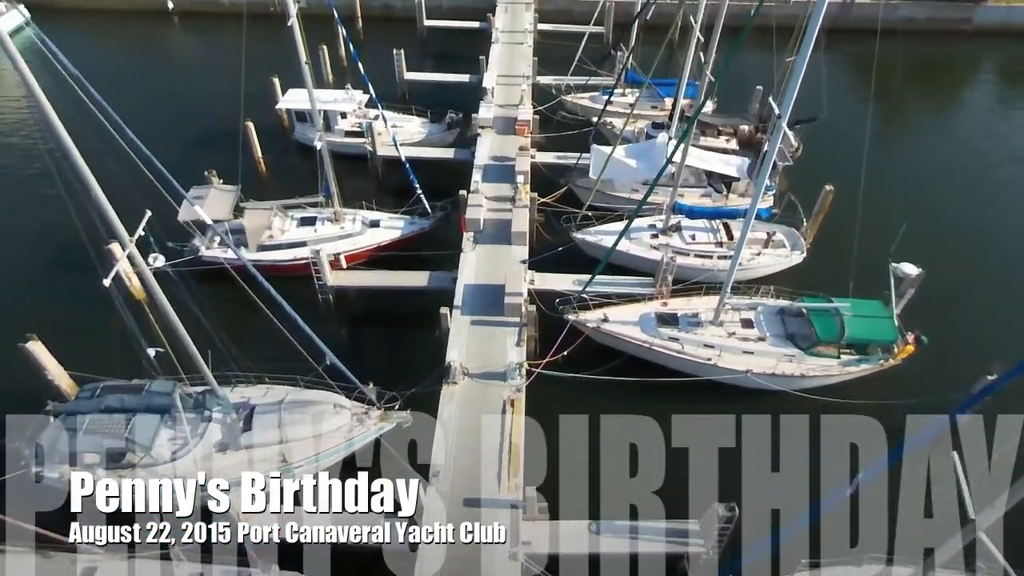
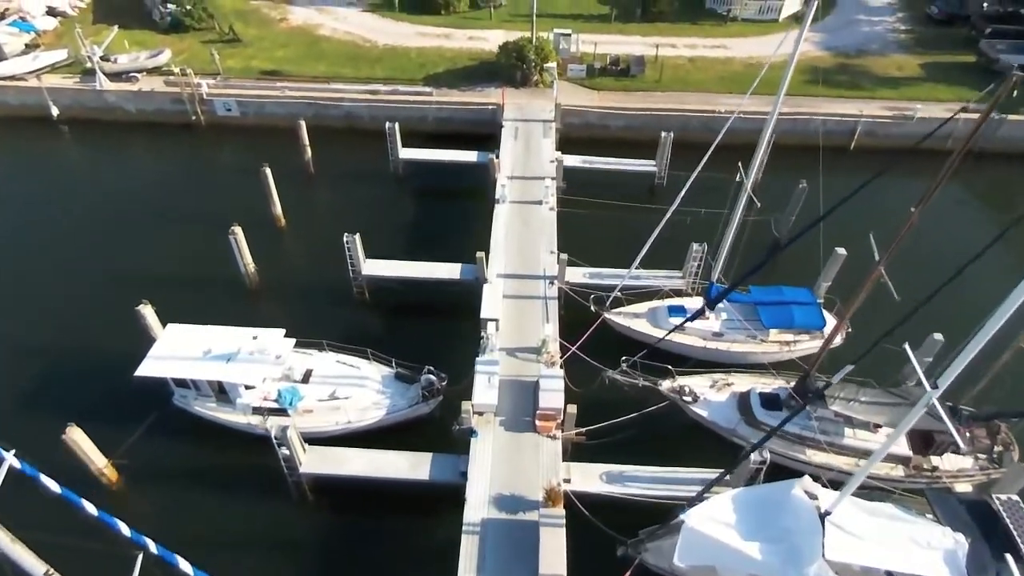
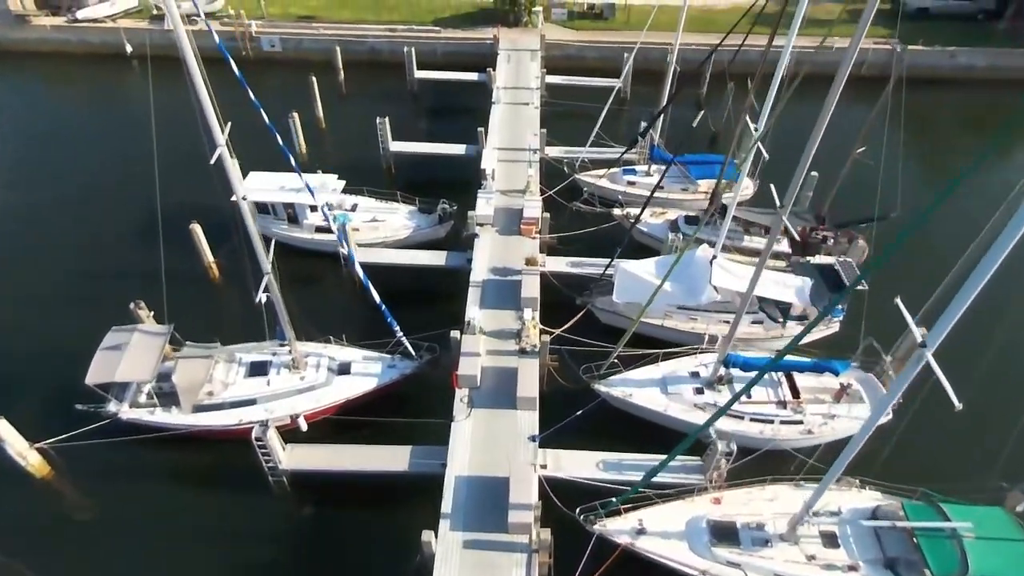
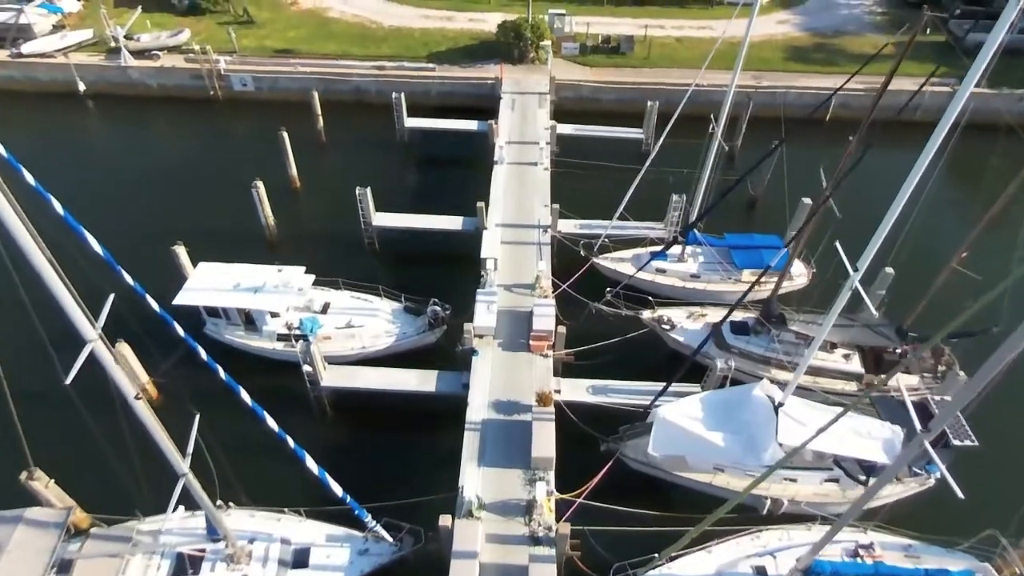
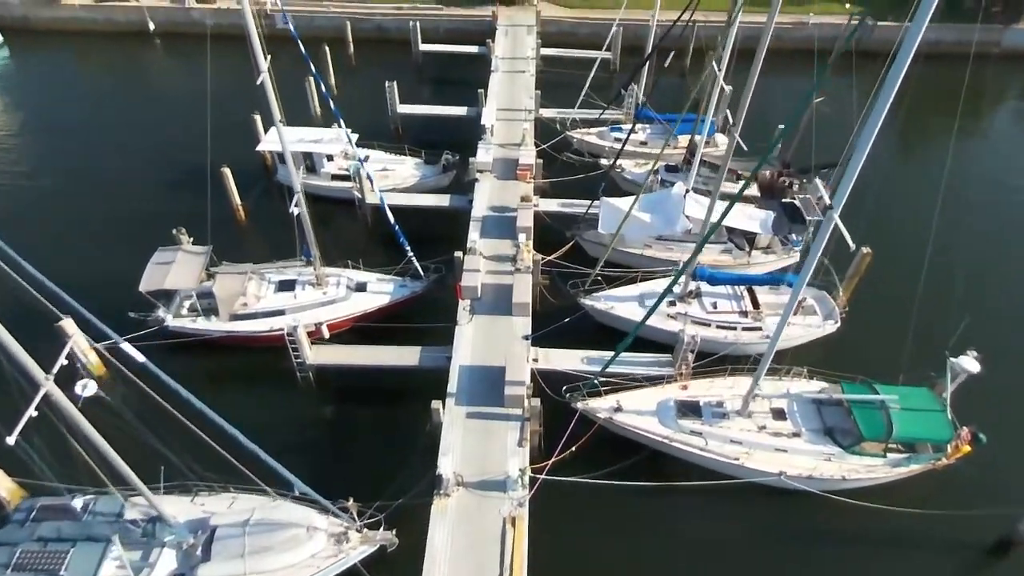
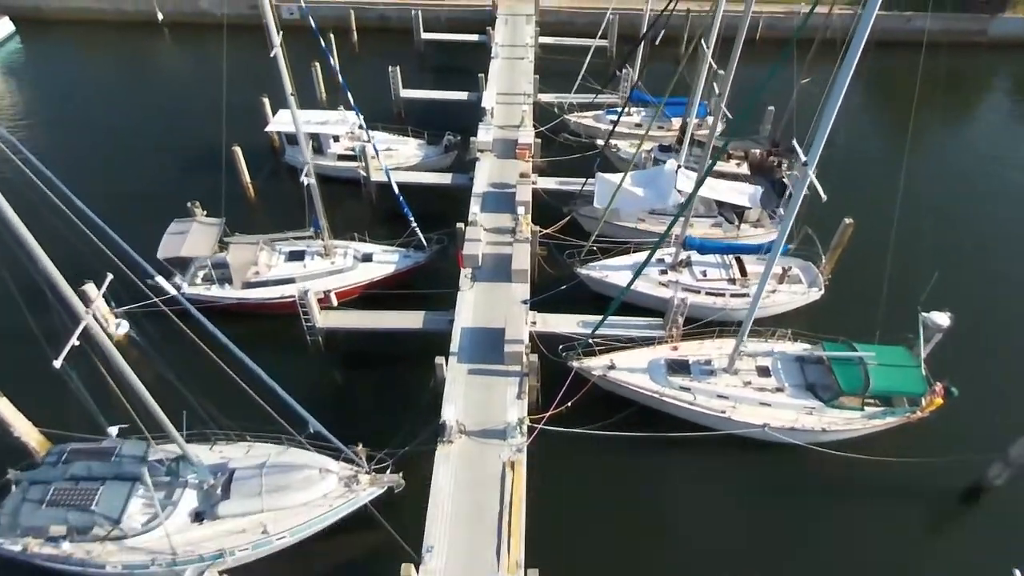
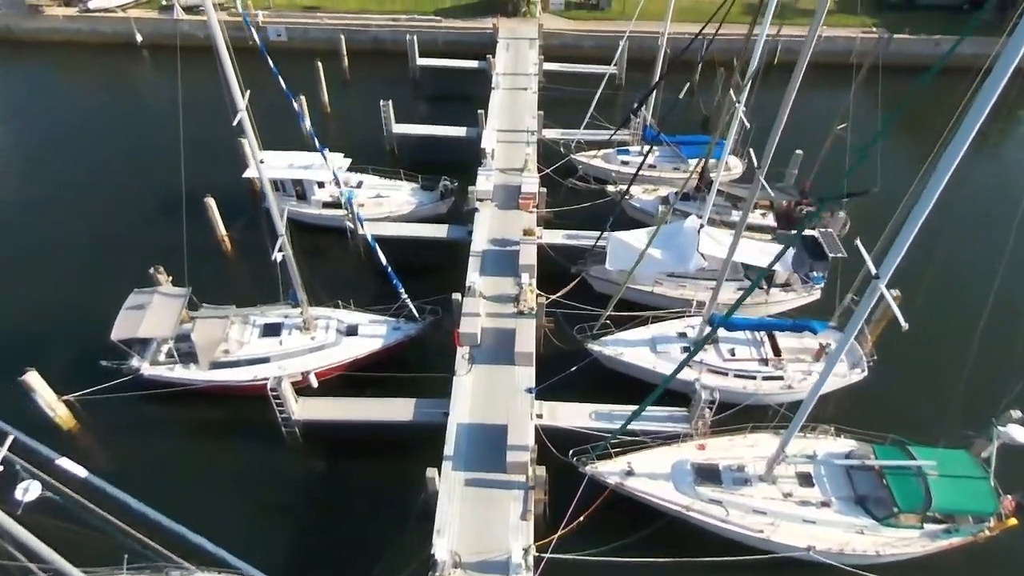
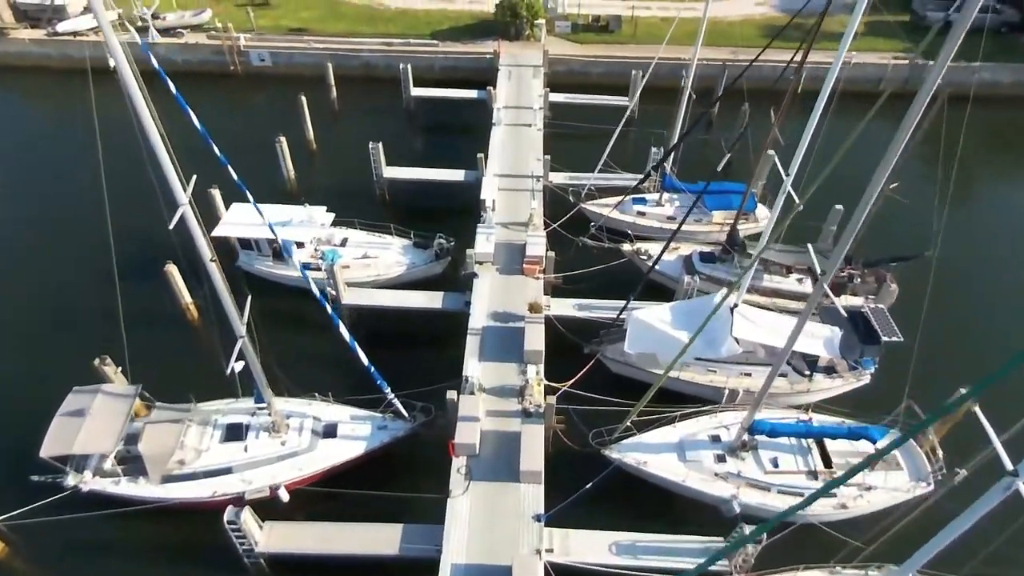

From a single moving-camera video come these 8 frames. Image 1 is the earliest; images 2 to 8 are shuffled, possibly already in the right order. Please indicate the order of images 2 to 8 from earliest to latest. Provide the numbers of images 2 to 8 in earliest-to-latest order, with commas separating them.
6, 5, 7, 3, 8, 4, 2
